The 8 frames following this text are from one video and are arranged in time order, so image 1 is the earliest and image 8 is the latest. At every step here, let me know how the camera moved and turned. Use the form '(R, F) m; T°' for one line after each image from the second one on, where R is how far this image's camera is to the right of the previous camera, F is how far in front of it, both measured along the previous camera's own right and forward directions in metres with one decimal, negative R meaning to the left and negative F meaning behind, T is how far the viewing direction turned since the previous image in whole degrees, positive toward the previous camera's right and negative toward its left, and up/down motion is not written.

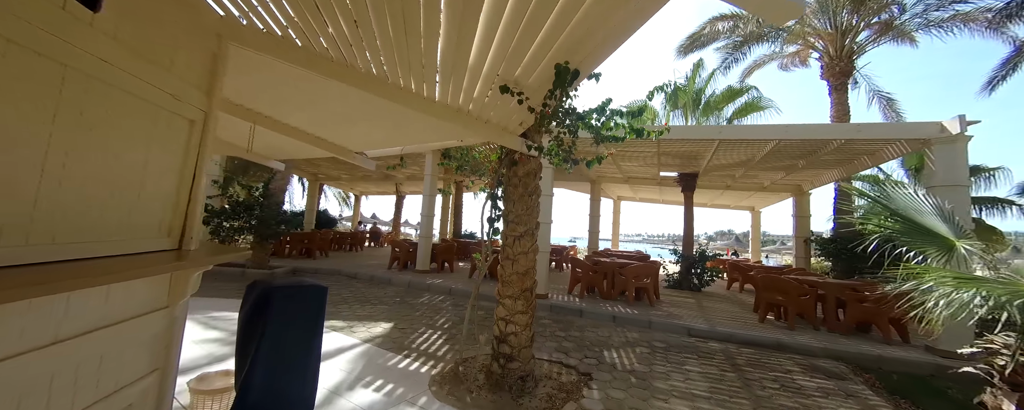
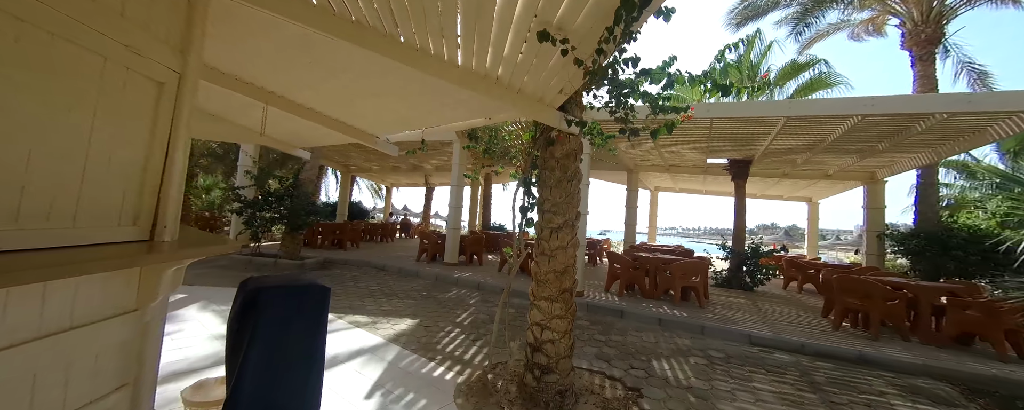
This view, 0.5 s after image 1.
(-0.1, +0.5) m; -5°
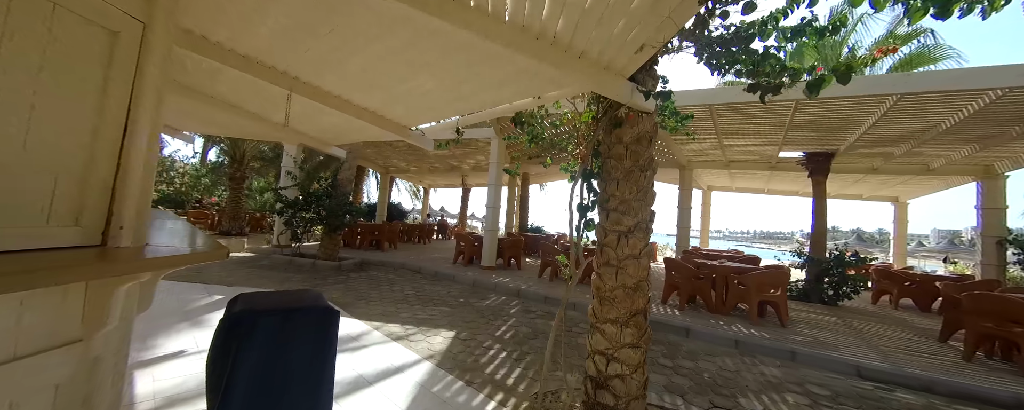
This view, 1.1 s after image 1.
(-0.2, +0.6) m; -6°
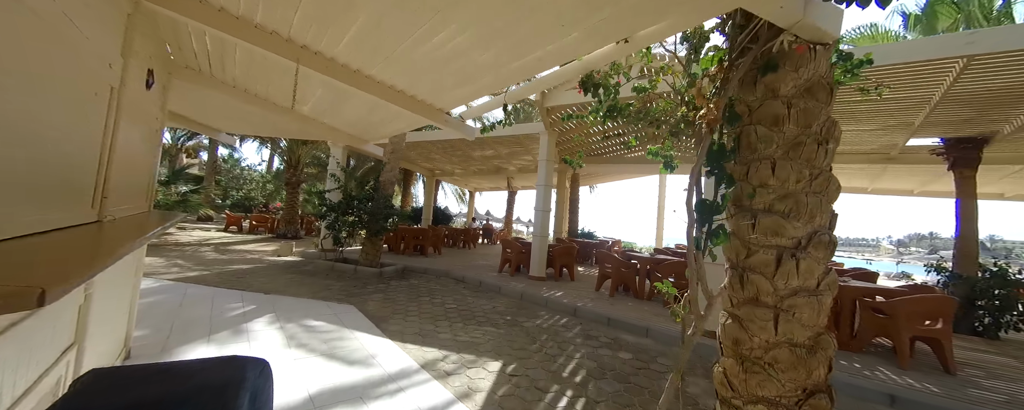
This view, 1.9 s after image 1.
(-0.2, +0.8) m; -8°
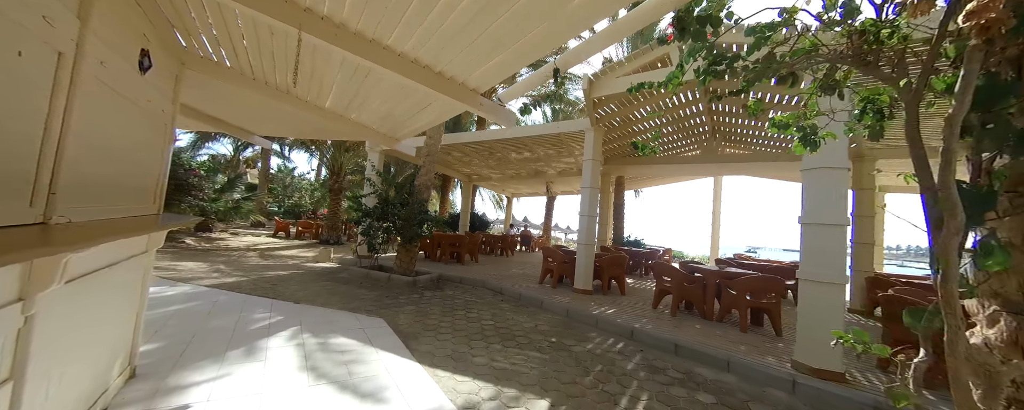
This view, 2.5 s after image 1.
(-0.1, +0.6) m; -7°
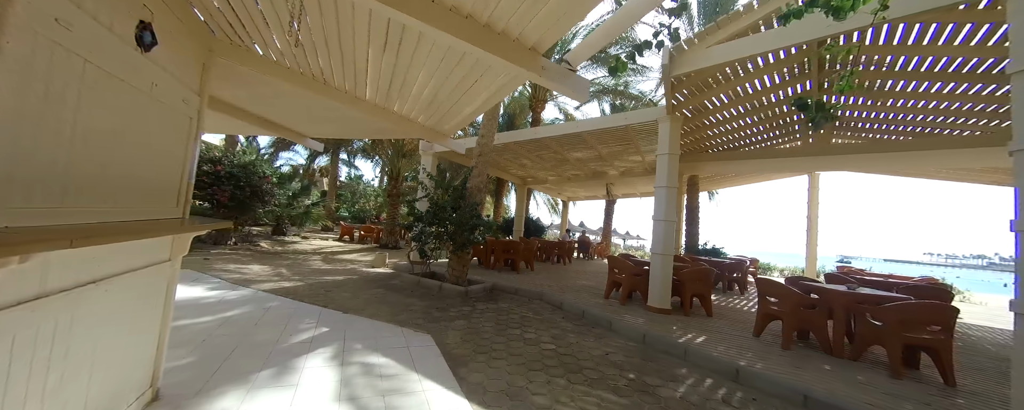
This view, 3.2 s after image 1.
(-0.1, +0.6) m; -10°
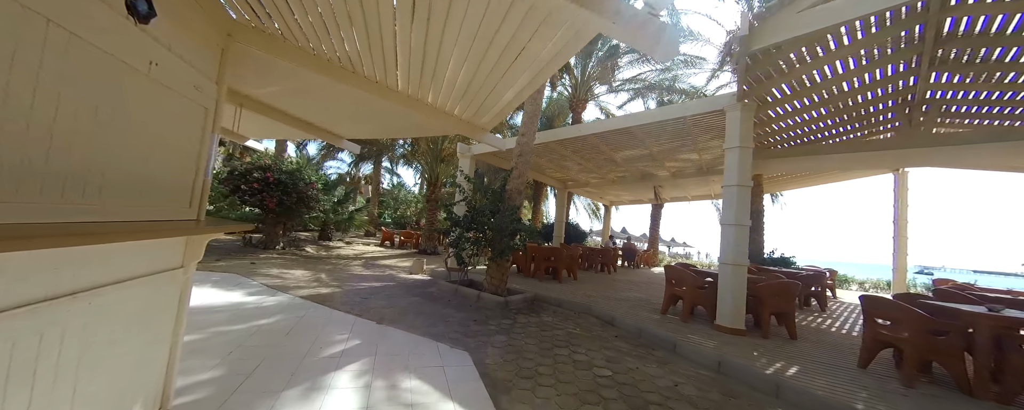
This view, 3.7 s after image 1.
(-0.1, +0.4) m; -7°
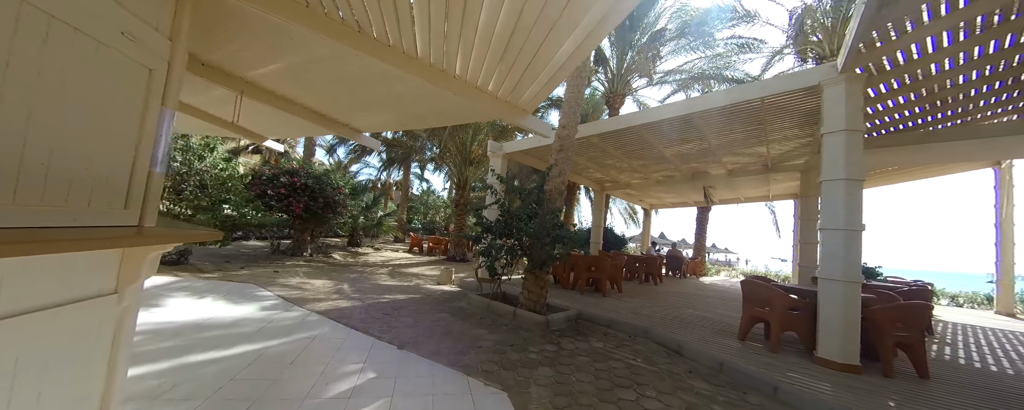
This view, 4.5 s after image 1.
(-0.2, +0.7) m; -5°
